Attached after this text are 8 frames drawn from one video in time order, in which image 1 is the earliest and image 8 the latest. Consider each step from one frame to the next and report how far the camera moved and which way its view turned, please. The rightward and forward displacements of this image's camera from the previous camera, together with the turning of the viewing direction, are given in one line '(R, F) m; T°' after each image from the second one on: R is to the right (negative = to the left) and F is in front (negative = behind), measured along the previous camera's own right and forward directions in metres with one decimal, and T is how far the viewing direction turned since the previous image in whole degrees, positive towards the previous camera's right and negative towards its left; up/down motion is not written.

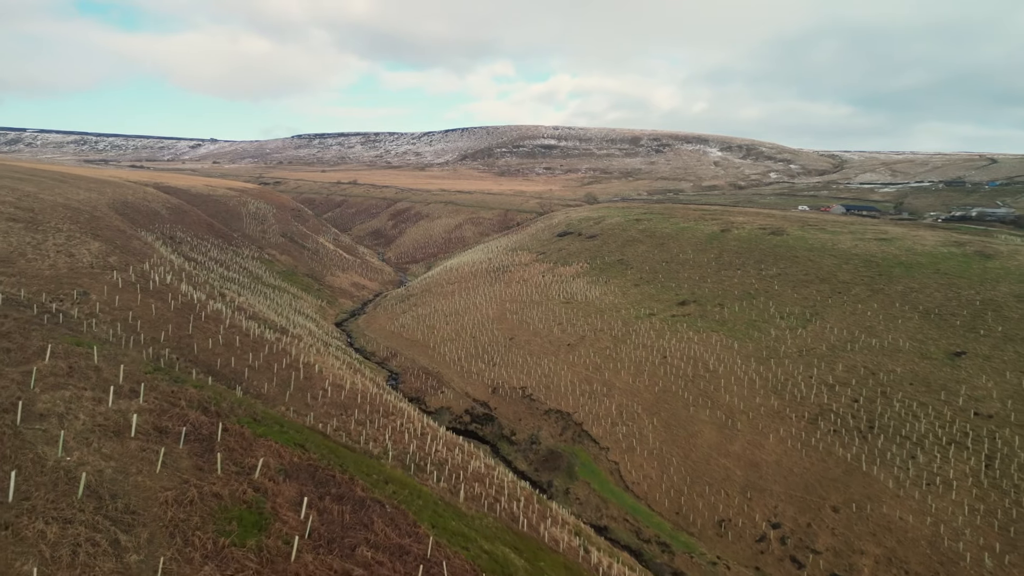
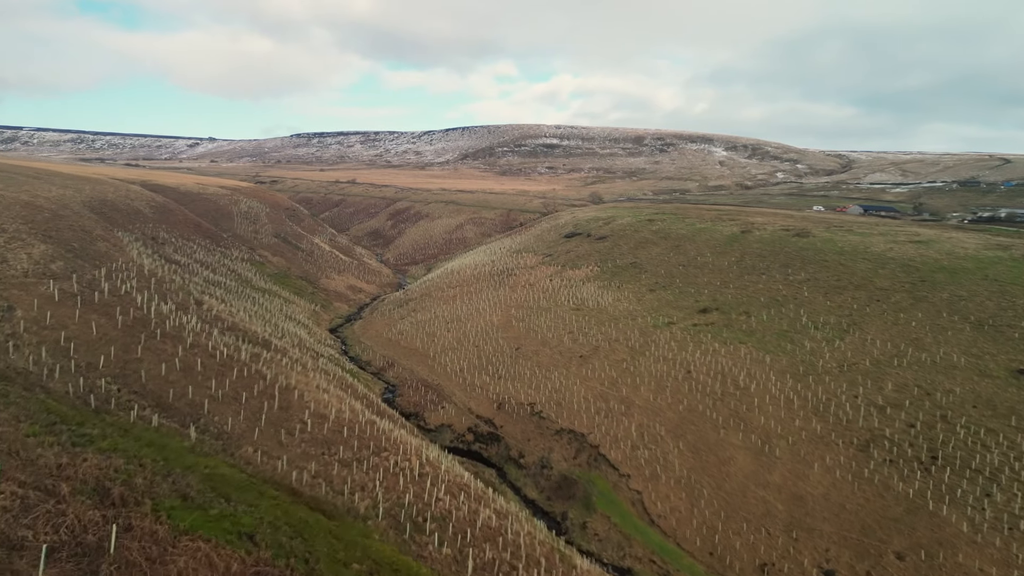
(-0.5, +3.8) m; 0°
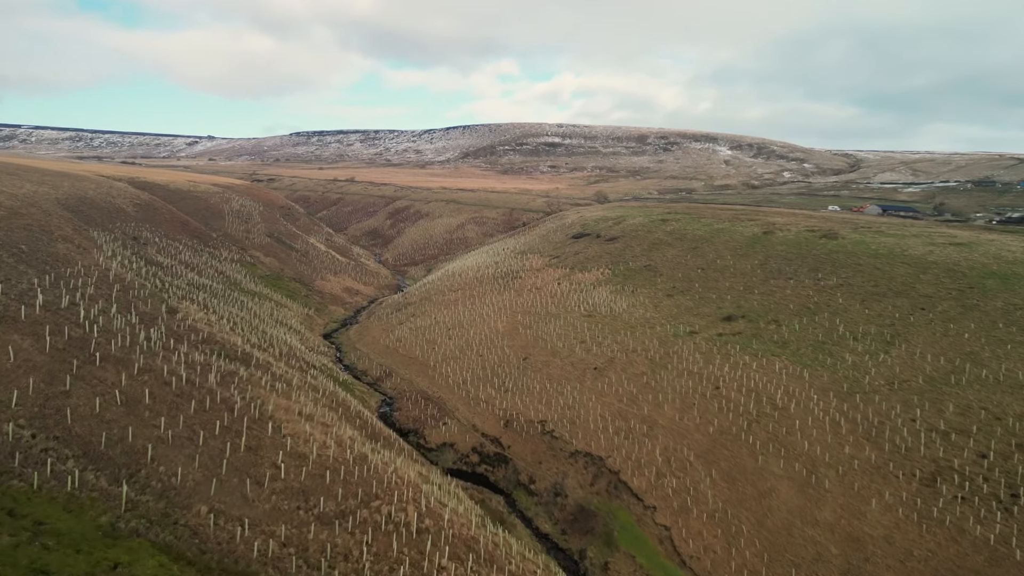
(-0.5, +3.6) m; 0°
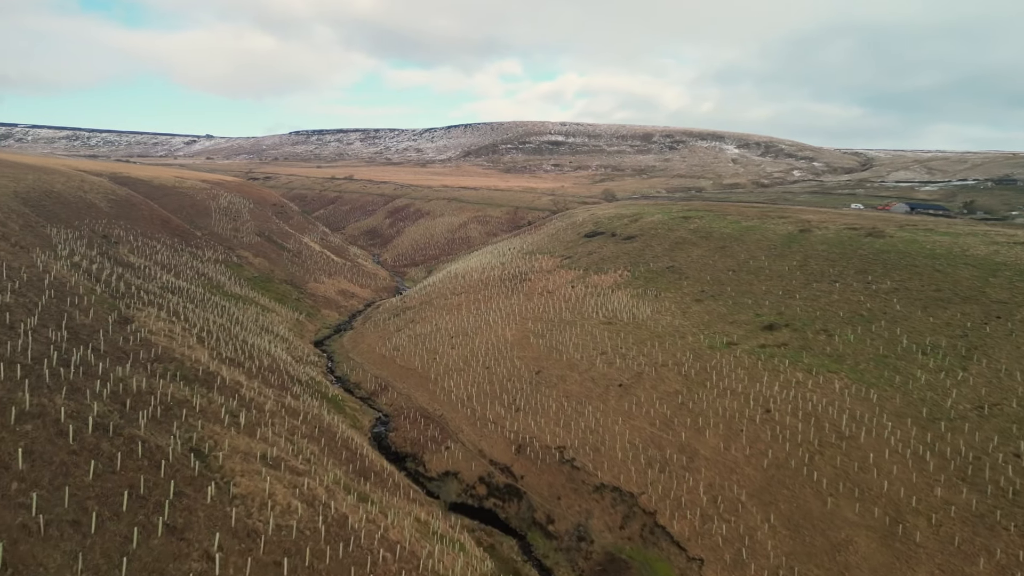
(-0.6, +4.8) m; 0°
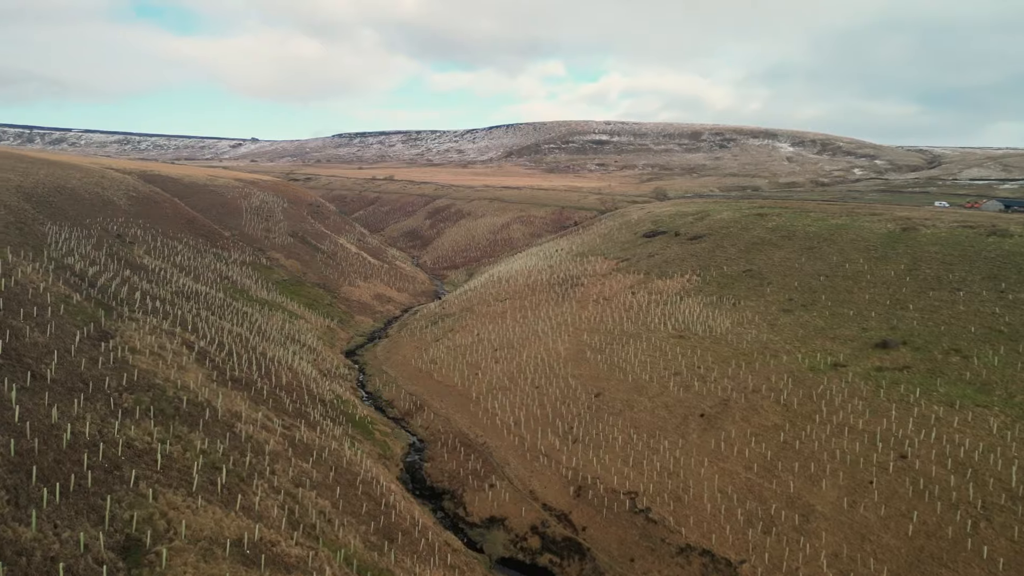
(-0.8, +5.4) m; -3°
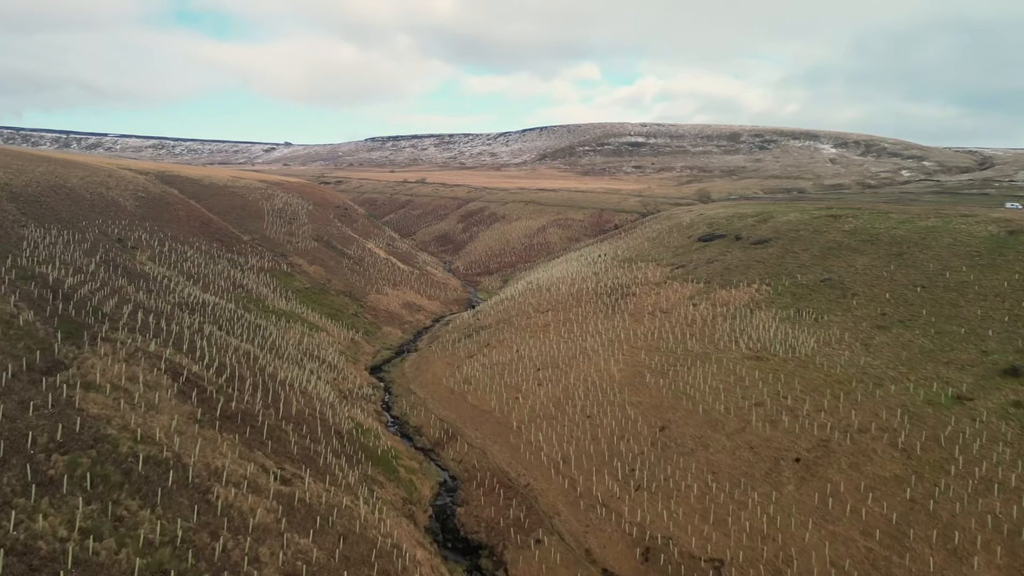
(-0.6, +4.7) m; -3°
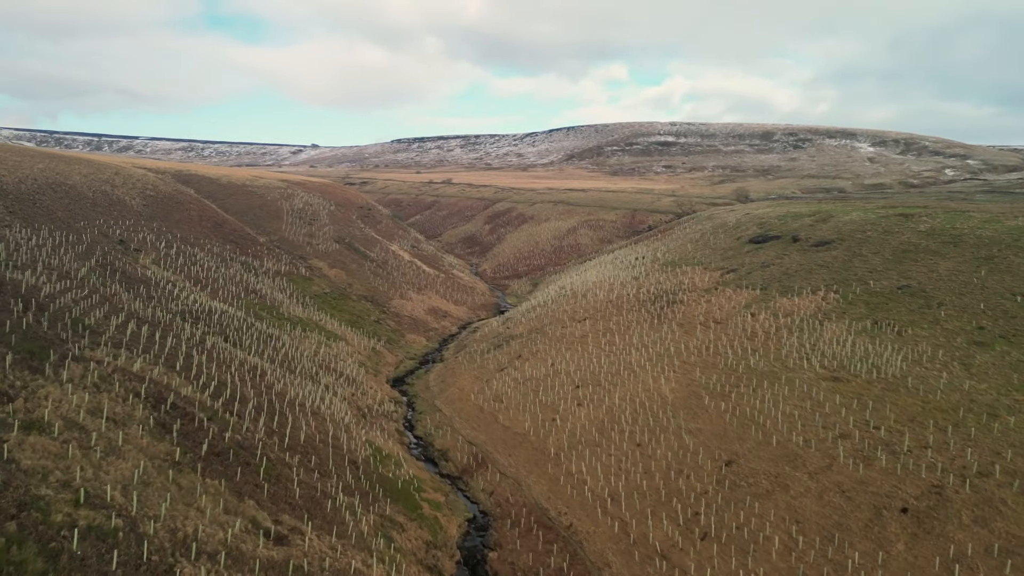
(-0.5, +3.6) m; -2°
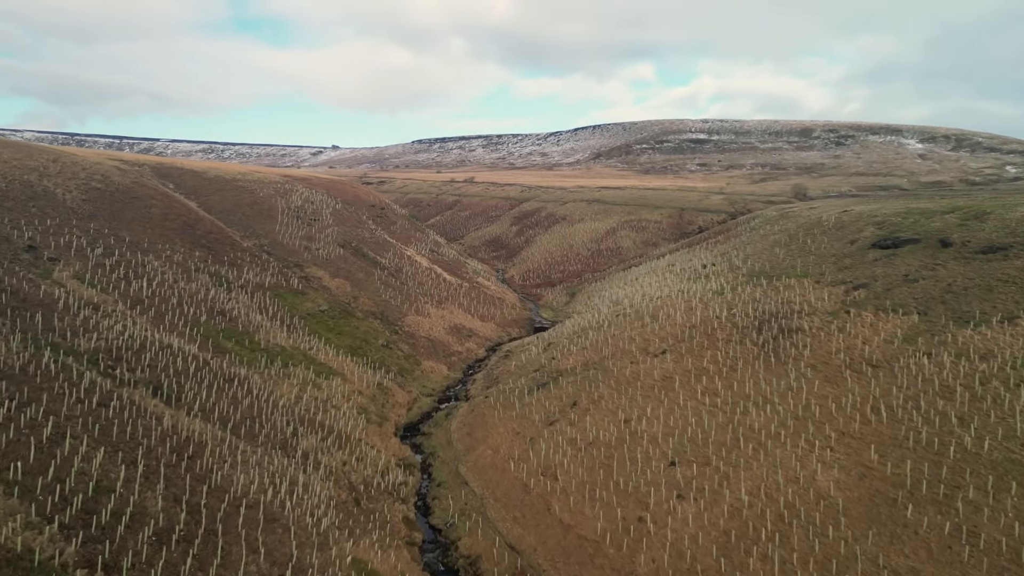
(-1.3, +10.0) m; -2°
